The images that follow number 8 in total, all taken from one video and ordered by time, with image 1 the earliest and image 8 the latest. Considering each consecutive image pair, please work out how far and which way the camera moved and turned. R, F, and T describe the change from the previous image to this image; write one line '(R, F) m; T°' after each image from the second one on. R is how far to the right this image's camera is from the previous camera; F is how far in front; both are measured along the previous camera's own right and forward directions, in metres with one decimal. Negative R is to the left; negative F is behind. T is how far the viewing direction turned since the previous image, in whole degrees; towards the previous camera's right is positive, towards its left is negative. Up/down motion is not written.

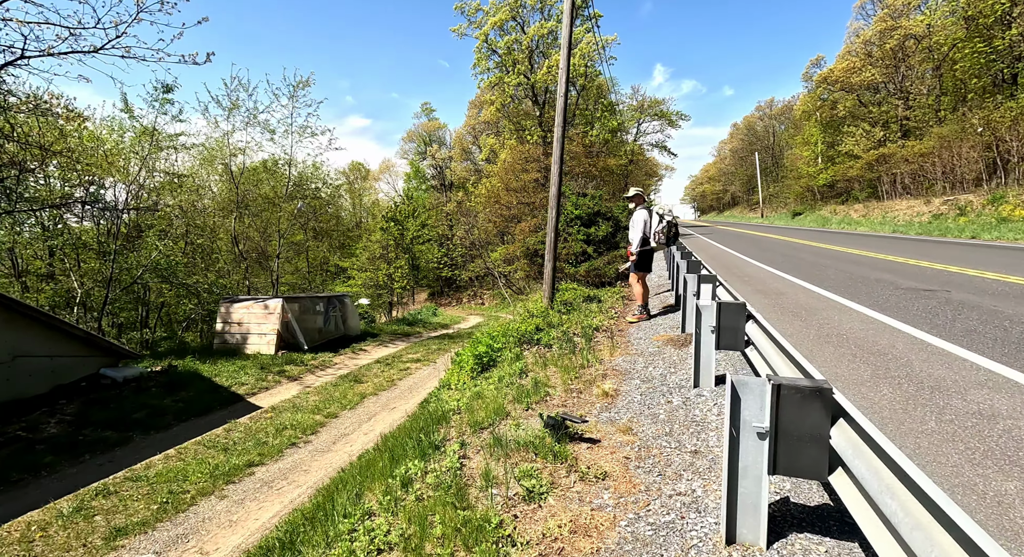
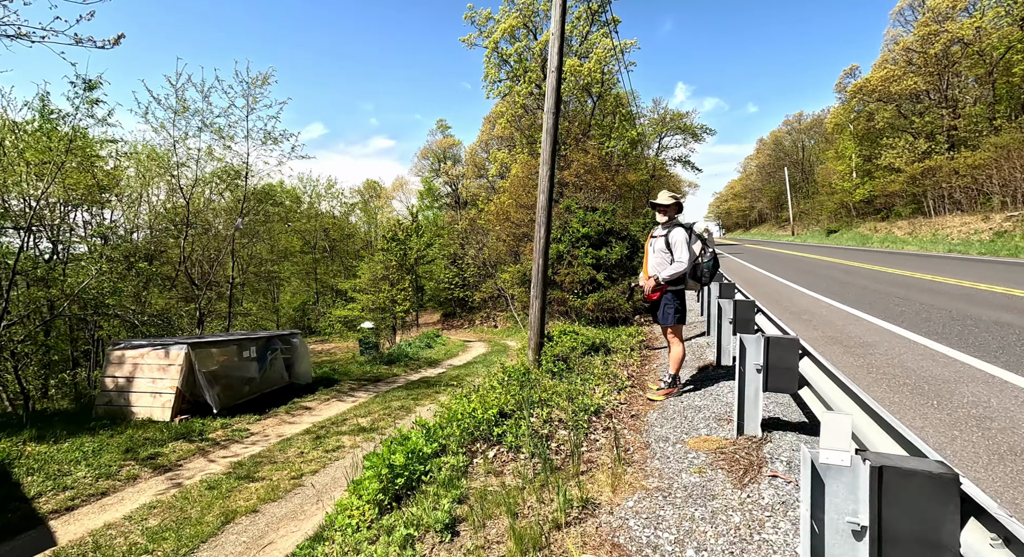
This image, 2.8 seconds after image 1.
(+0.7, +3.5) m; -2°
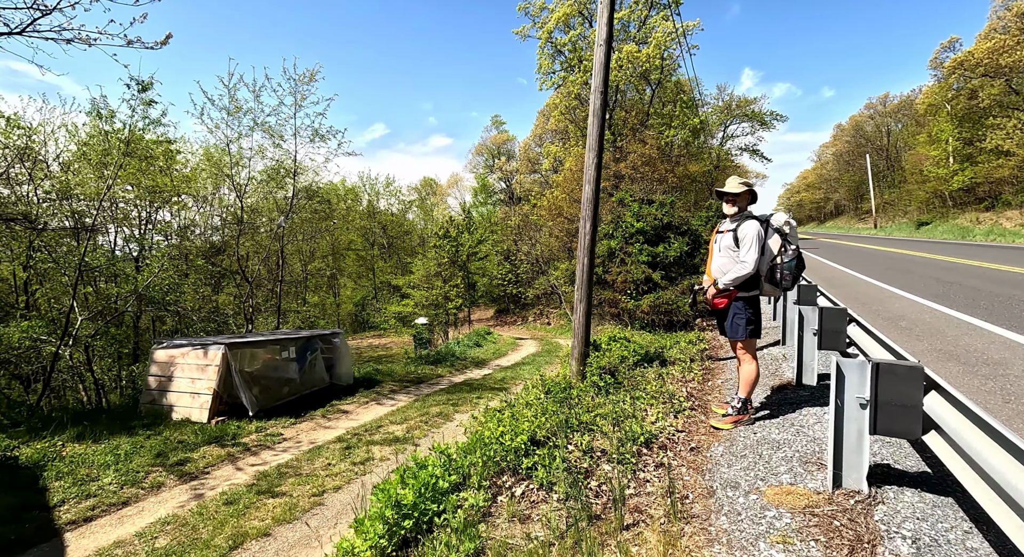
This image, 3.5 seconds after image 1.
(+0.2, +0.9) m; -5°
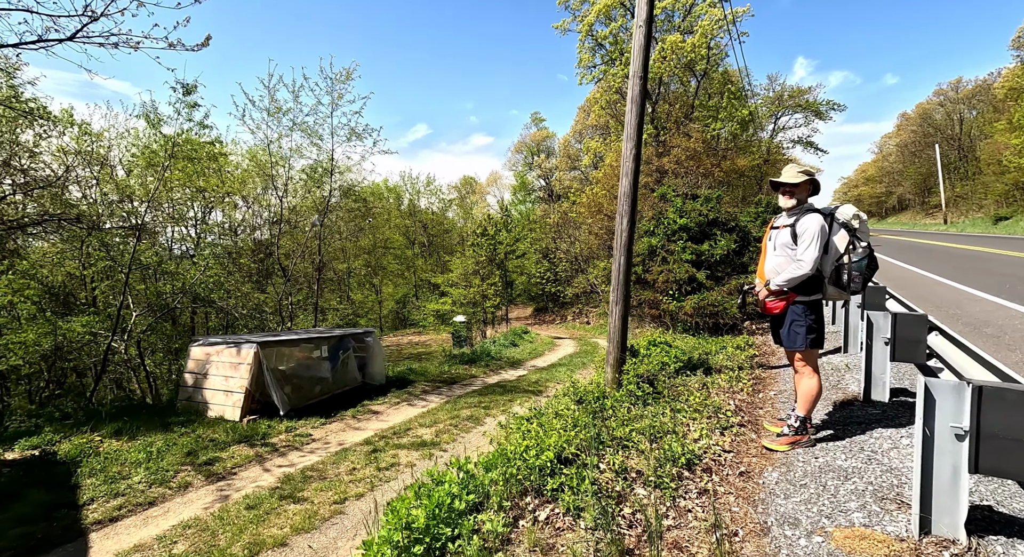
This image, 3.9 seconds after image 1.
(+0.1, +0.4) m; -4°
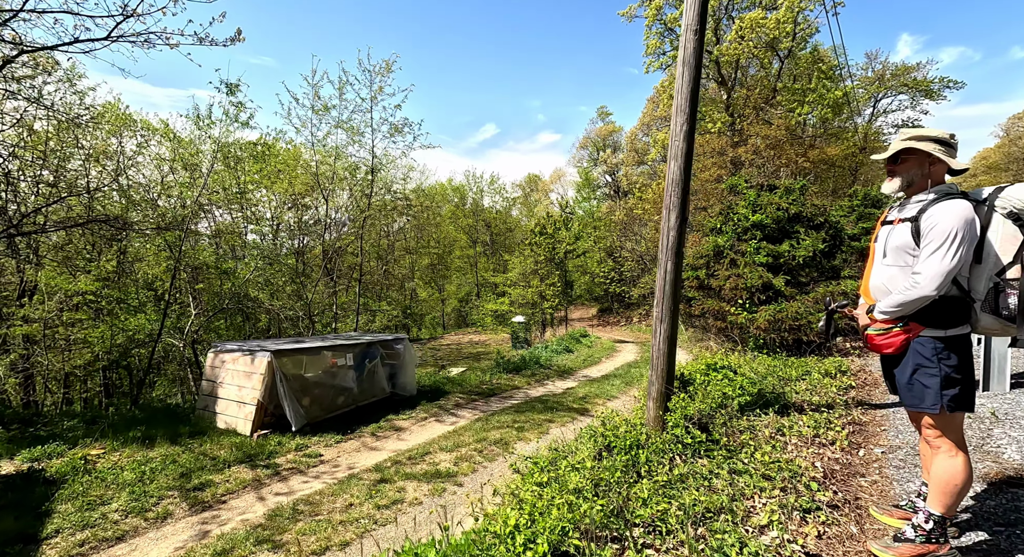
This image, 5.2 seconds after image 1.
(+0.5, +1.4) m; -7°
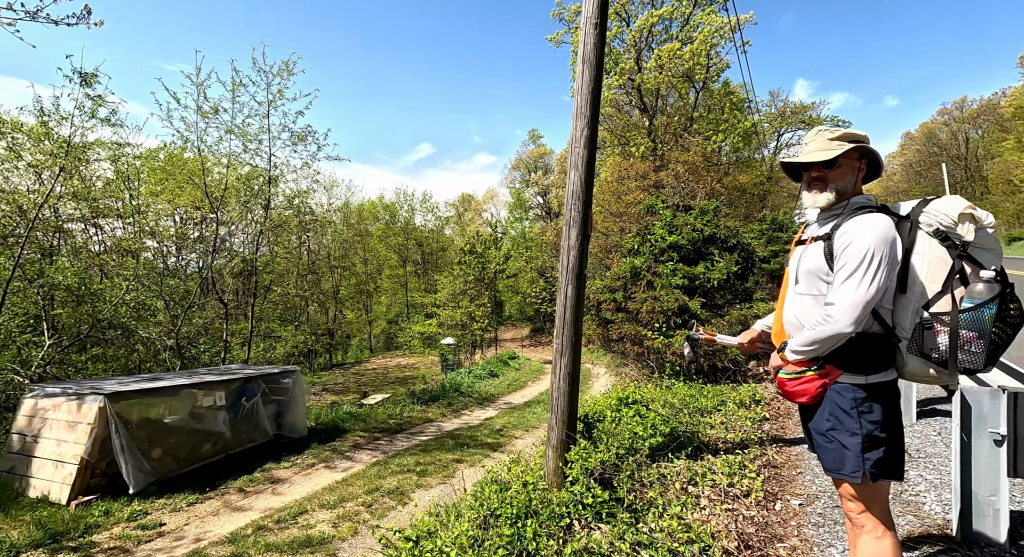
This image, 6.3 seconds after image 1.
(+0.5, +0.8) m; +6°
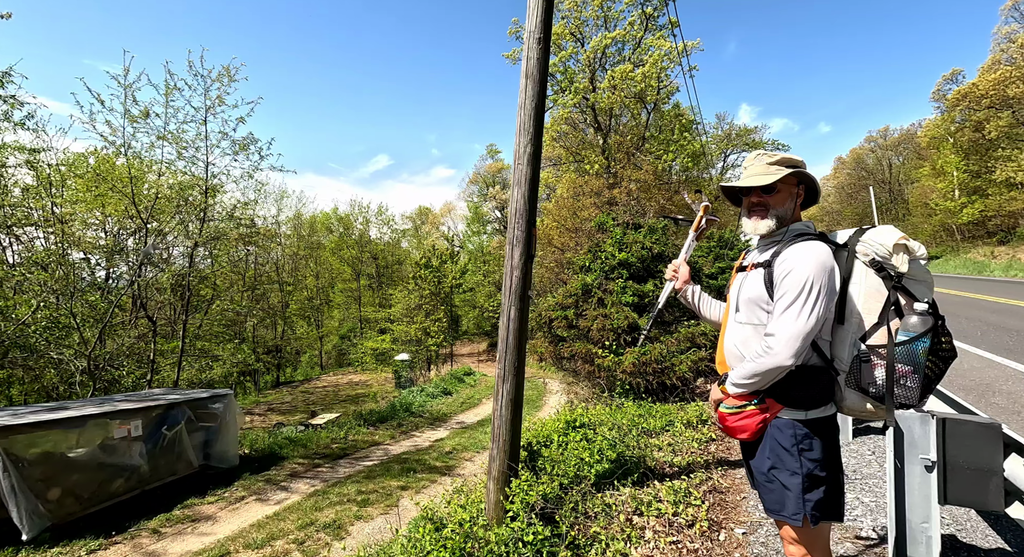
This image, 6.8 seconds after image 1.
(+0.1, +0.2) m; +4°
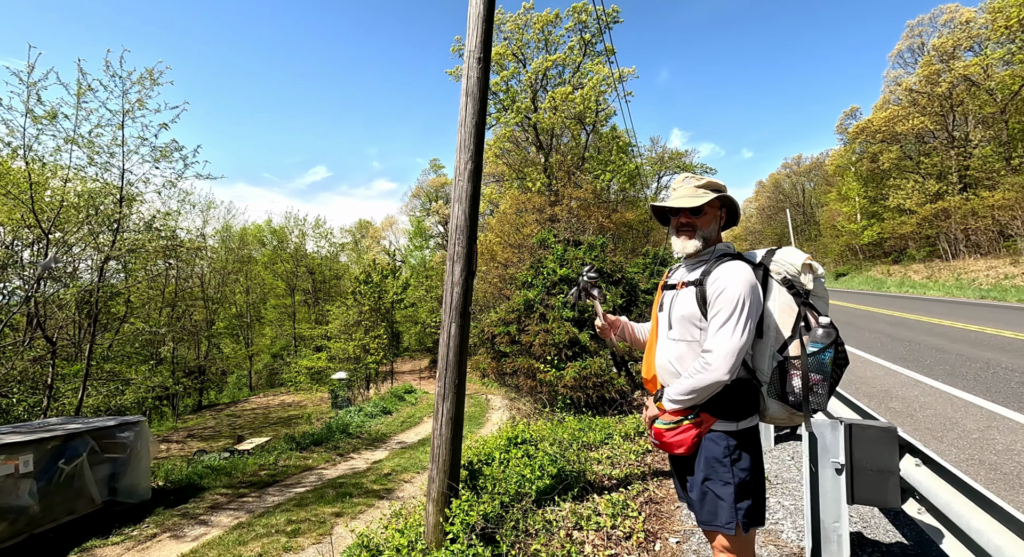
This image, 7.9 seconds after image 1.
(0.0, 0.0) m; +6°
